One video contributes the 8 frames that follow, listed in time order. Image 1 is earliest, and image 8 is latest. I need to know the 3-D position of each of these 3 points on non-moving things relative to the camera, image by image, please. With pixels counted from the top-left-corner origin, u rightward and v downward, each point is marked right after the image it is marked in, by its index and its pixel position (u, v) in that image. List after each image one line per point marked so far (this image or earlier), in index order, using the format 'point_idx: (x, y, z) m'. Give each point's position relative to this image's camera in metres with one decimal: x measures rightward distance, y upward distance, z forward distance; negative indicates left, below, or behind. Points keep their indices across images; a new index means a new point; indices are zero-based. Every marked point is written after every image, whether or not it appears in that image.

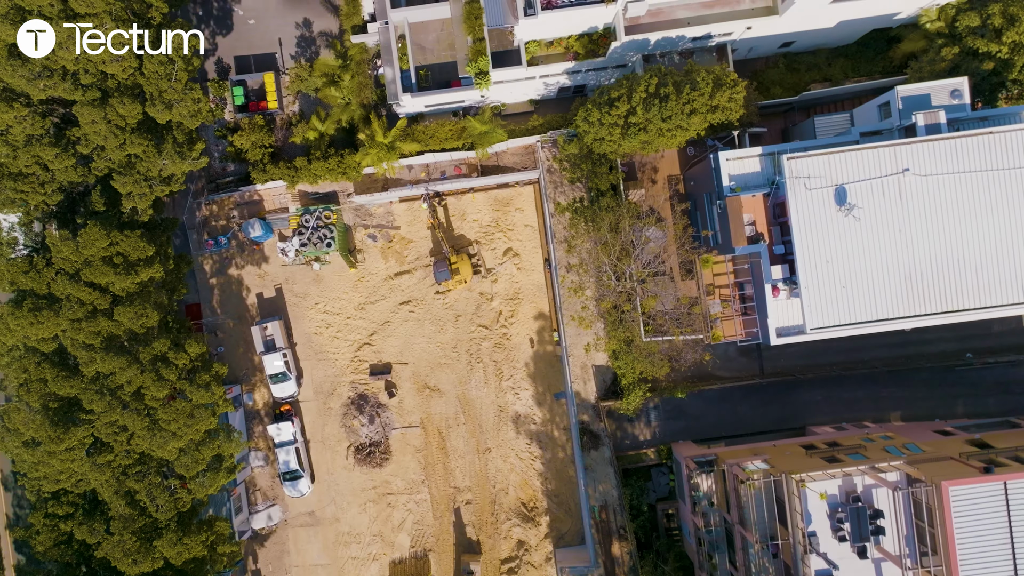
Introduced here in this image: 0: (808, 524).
0: (+7.5, -6.0, +19.9) m
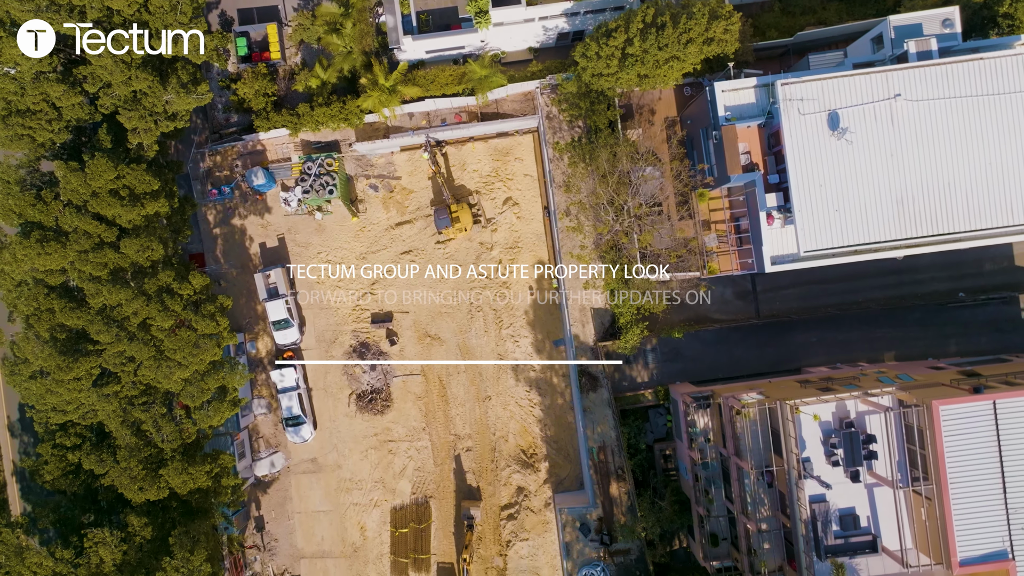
0: (+7.4, -4.2, +20.3) m
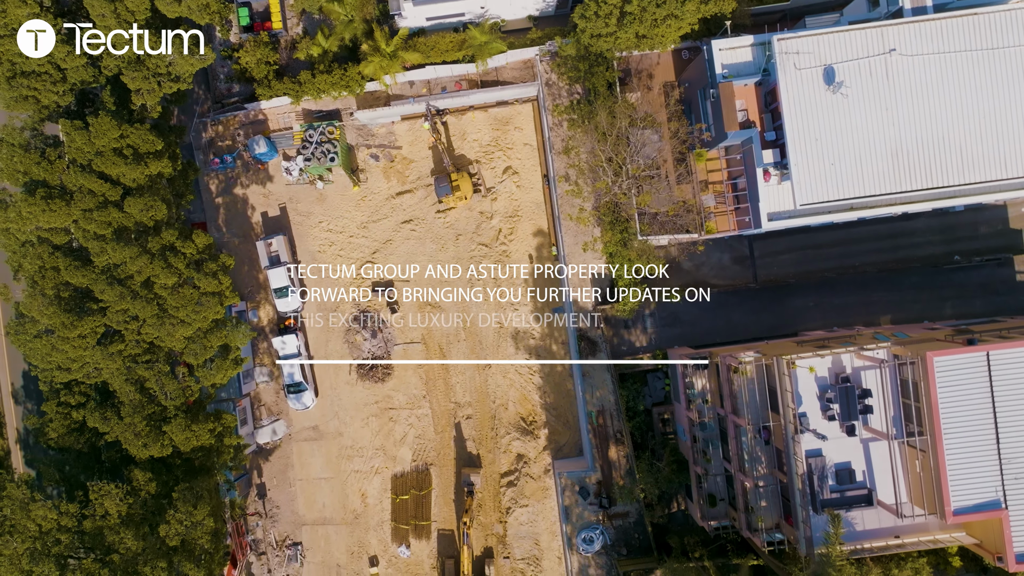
0: (+7.4, -3.1, +20.5) m
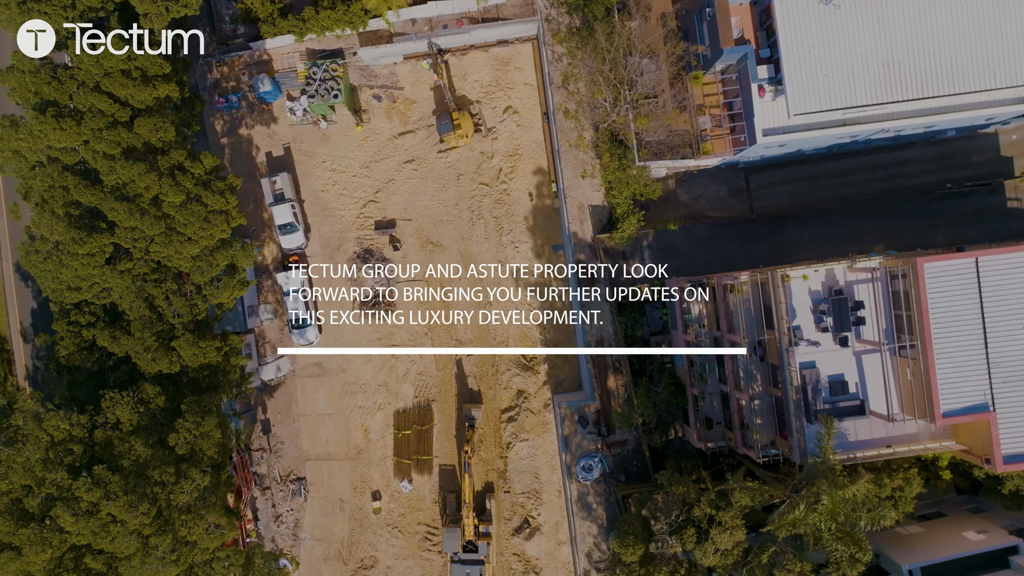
0: (+7.5, -0.8, +21.0) m
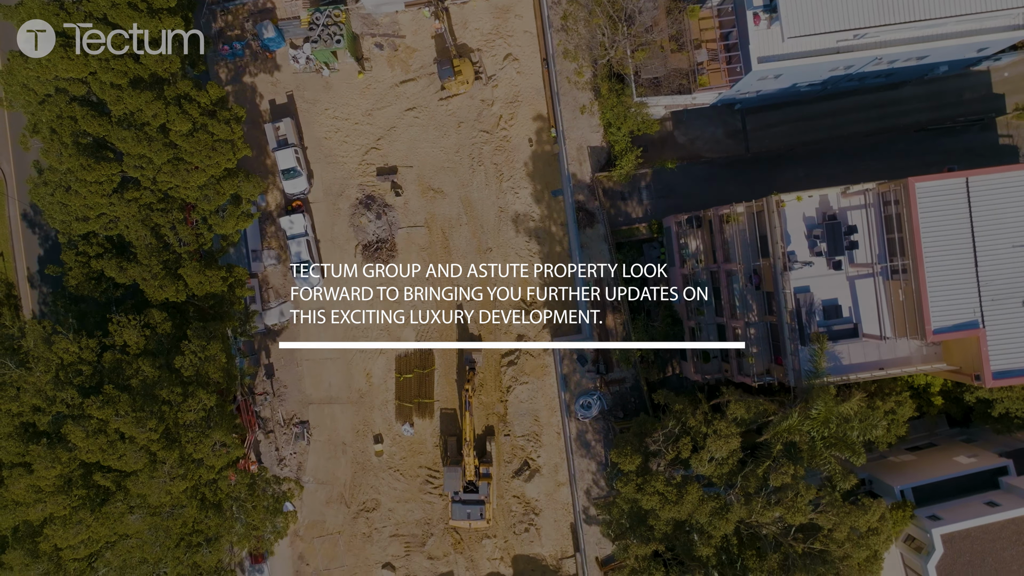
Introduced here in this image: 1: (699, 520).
0: (+7.5, +1.2, +21.4) m
1: (+4.3, -5.4, +18.2) m
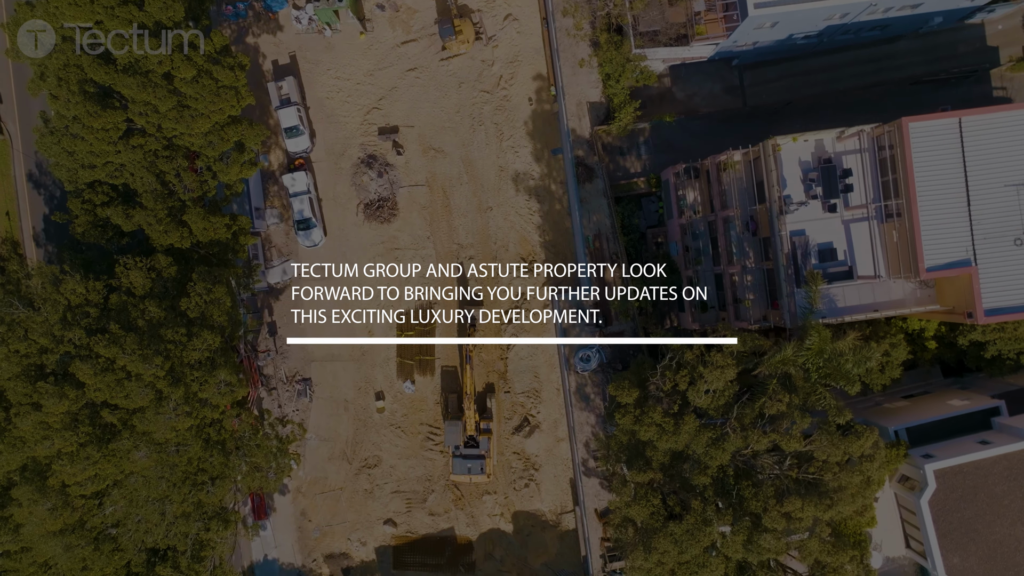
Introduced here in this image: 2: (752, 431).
0: (+7.5, +2.7, +21.7) m
1: (+4.3, -3.8, +18.5) m
2: (+5.5, -3.3, +18.2) m
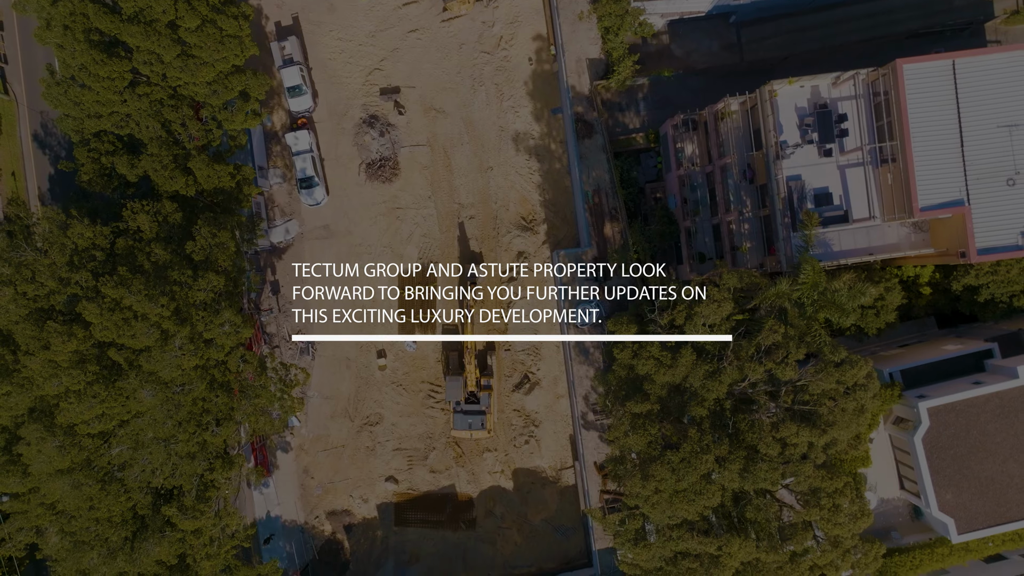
0: (+7.5, +4.3, +22.0) m
1: (+4.3, -2.3, +18.9) m
2: (+5.5, -1.7, +18.6) m
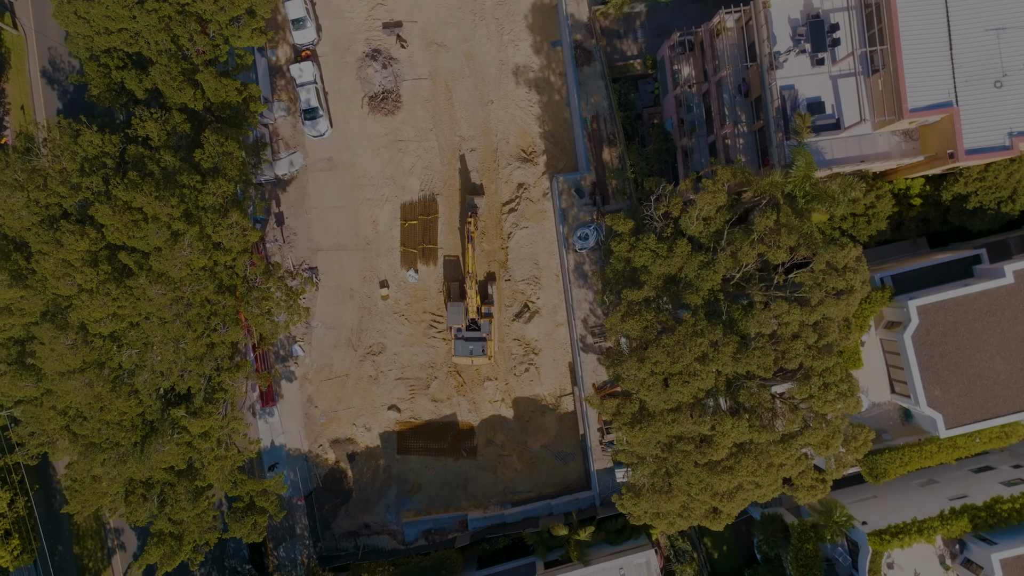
0: (+7.5, +7.0, +22.6) m
1: (+4.3, +0.4, +19.4) m
2: (+5.6, +0.9, +19.1) m
